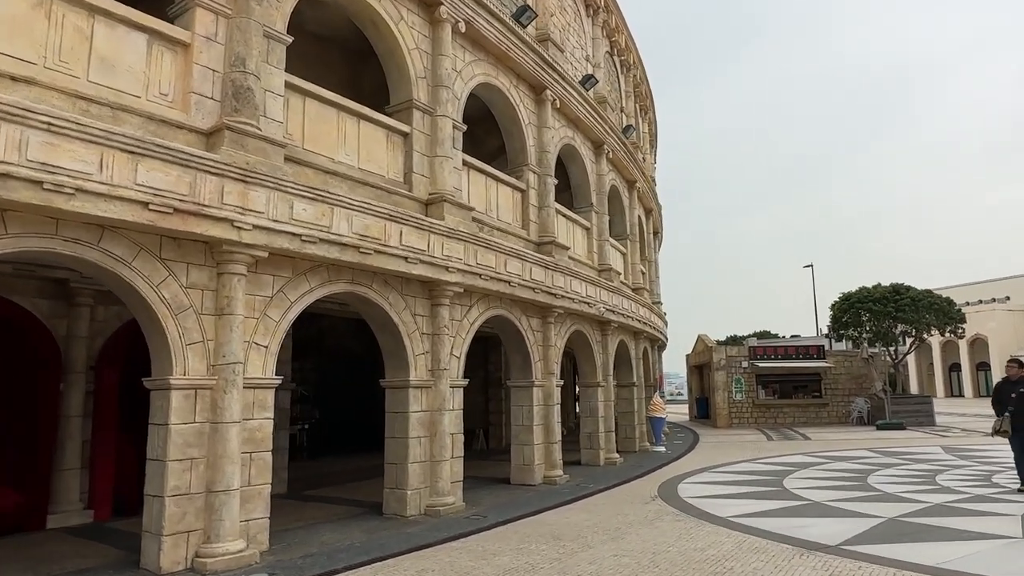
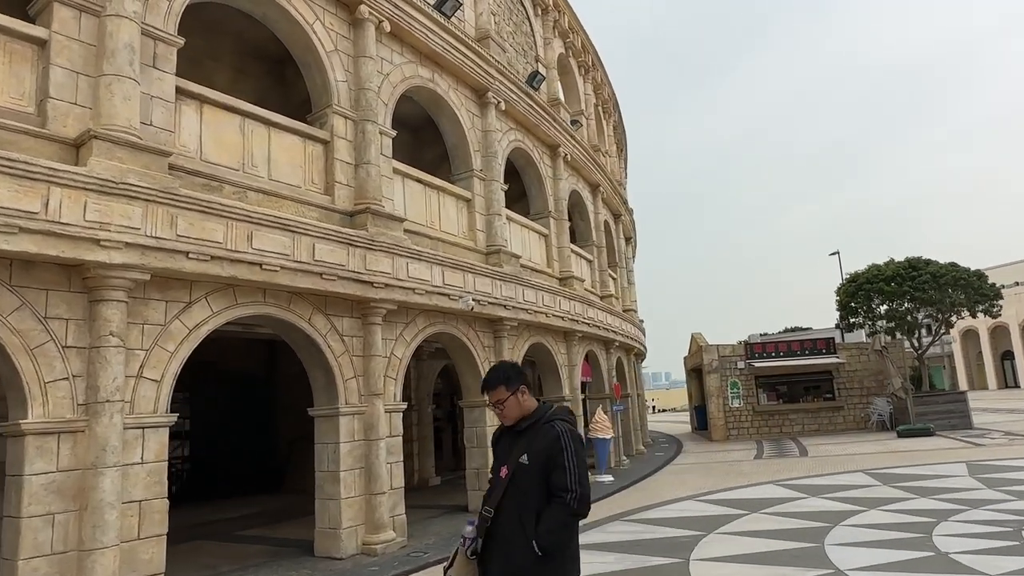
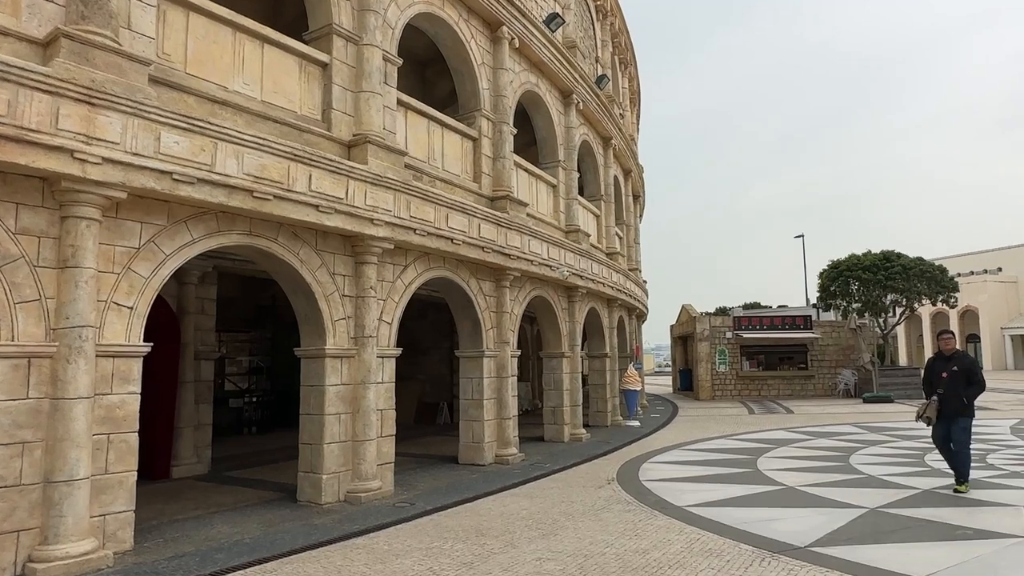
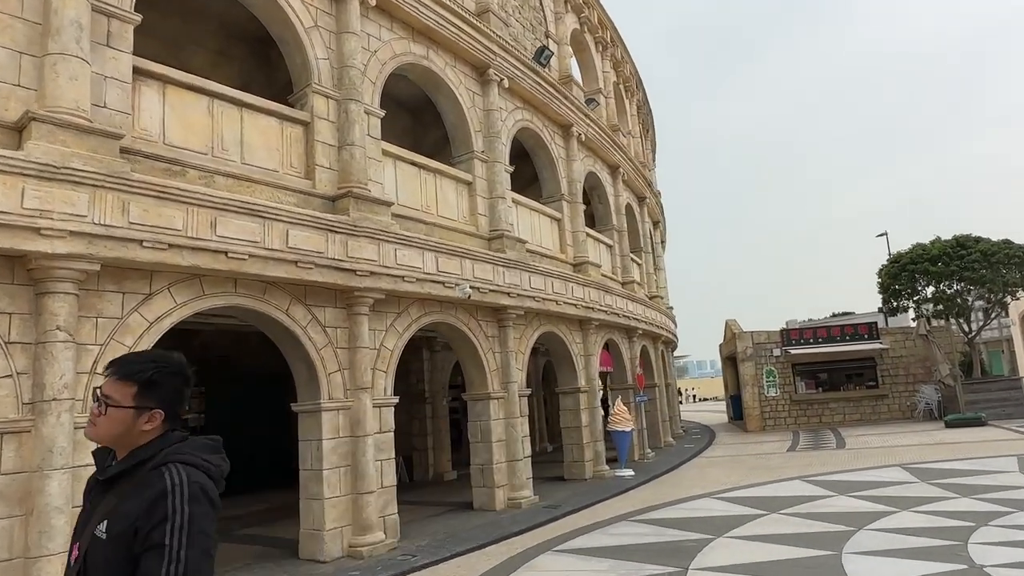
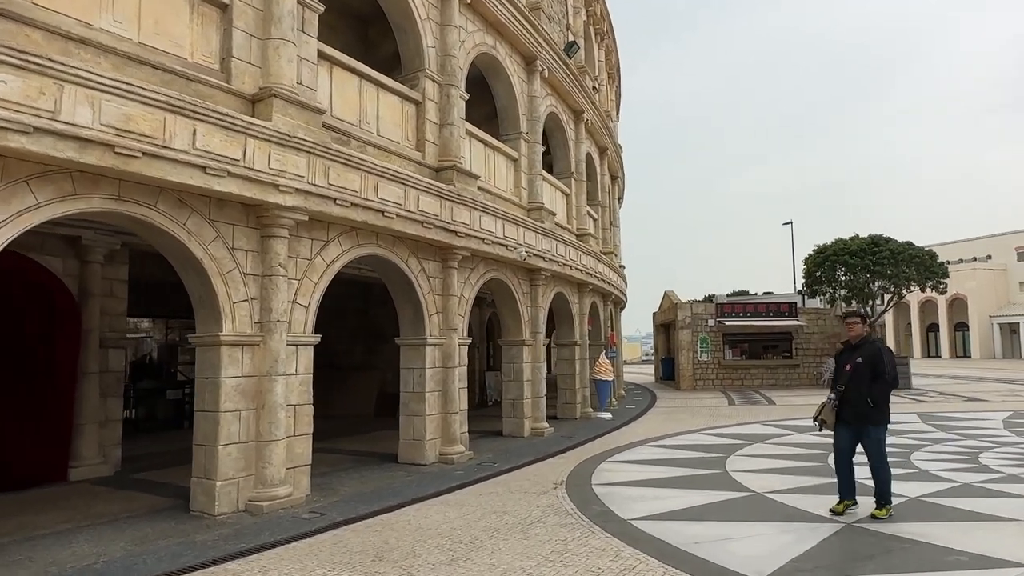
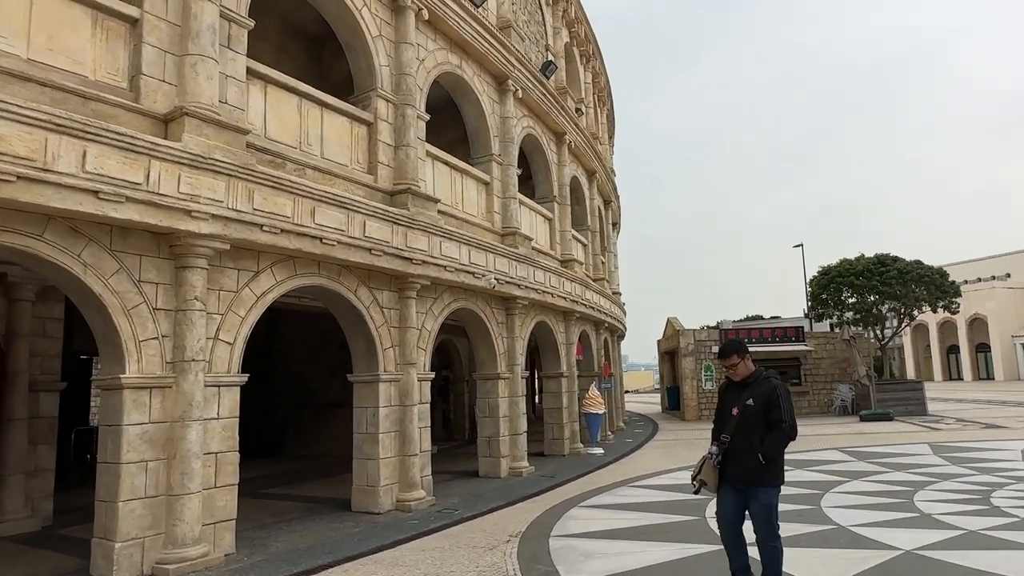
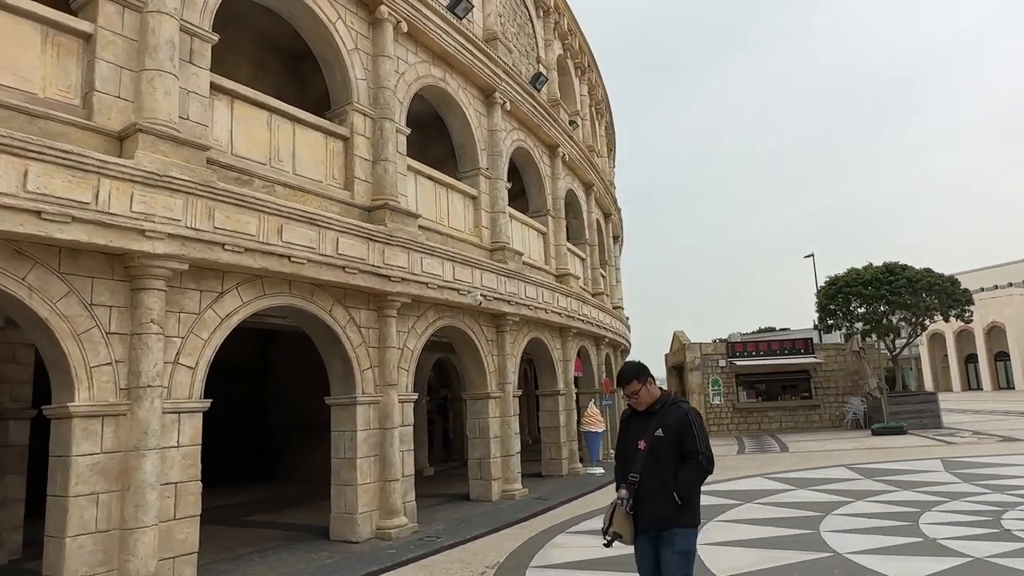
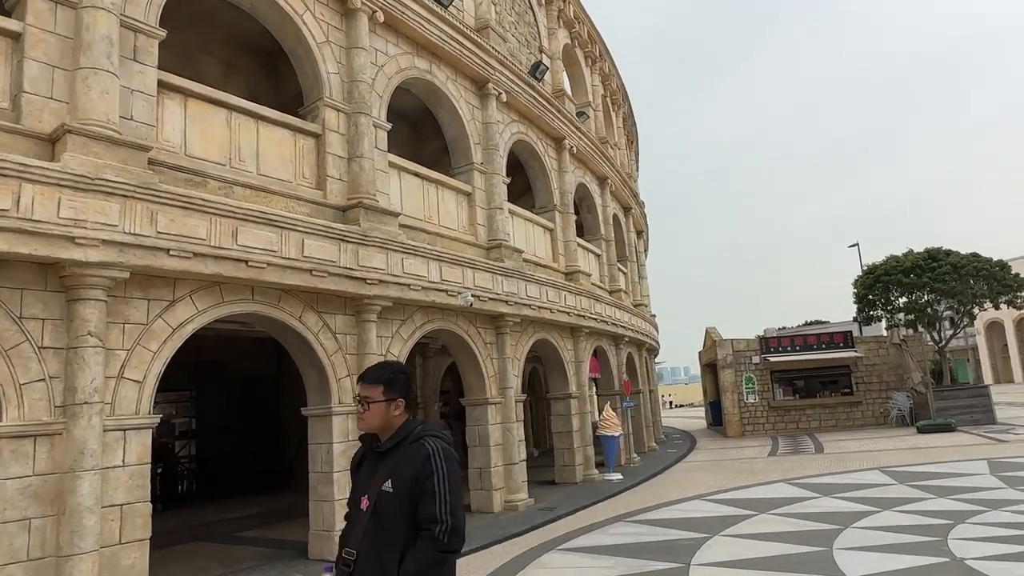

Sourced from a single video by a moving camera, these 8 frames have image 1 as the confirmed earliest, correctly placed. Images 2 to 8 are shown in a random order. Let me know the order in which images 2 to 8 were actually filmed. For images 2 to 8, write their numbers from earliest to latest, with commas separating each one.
3, 5, 6, 7, 2, 8, 4
